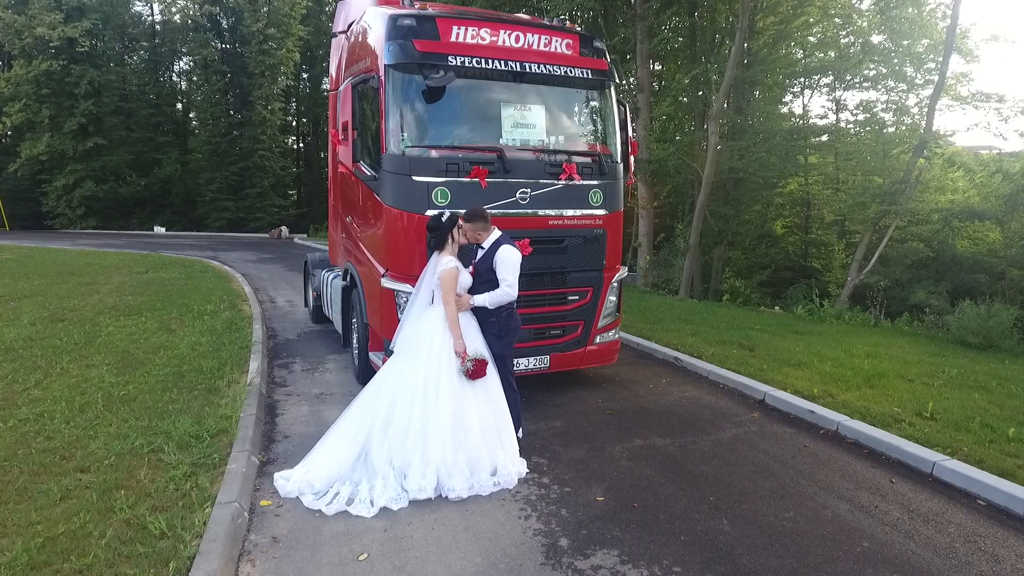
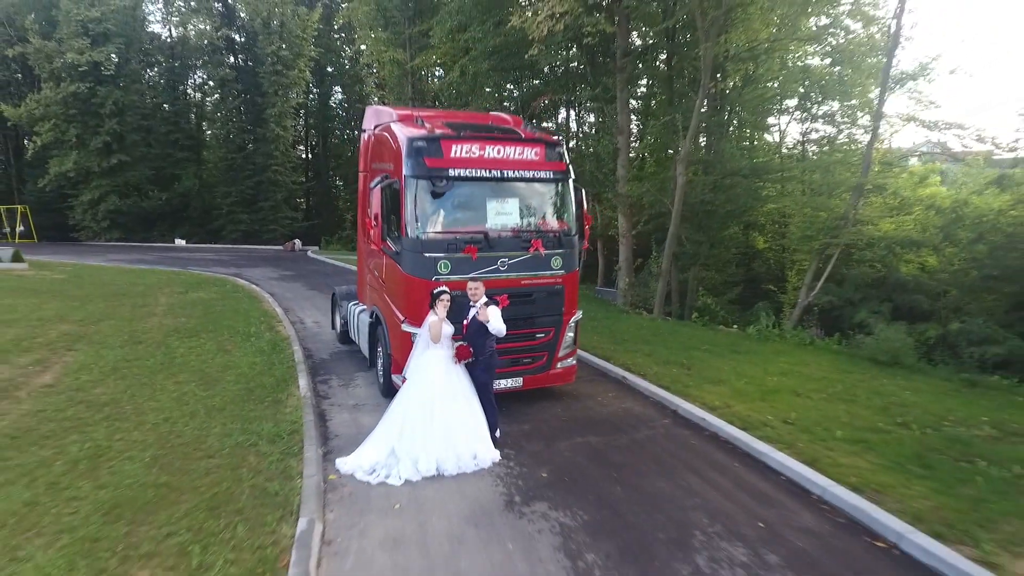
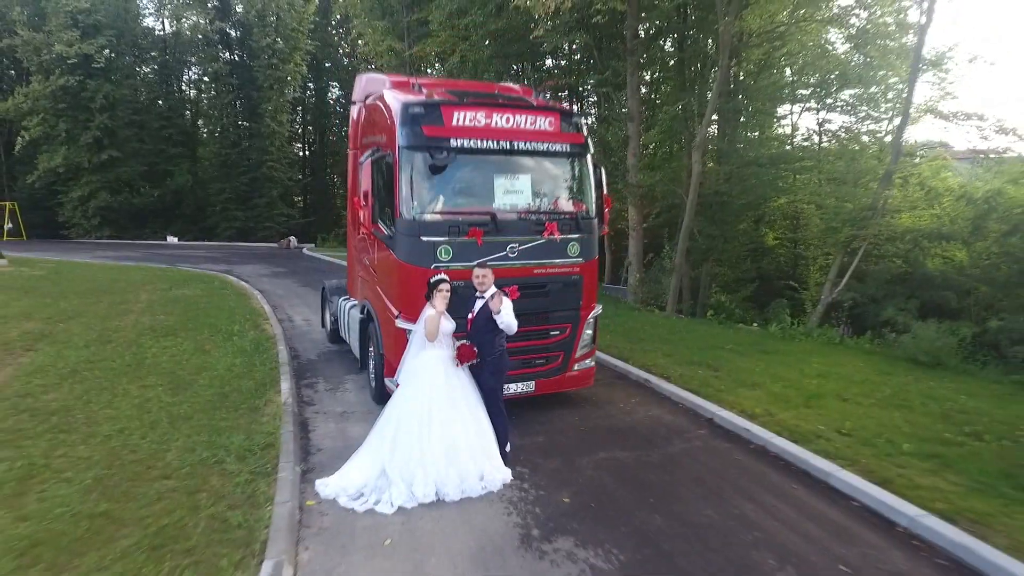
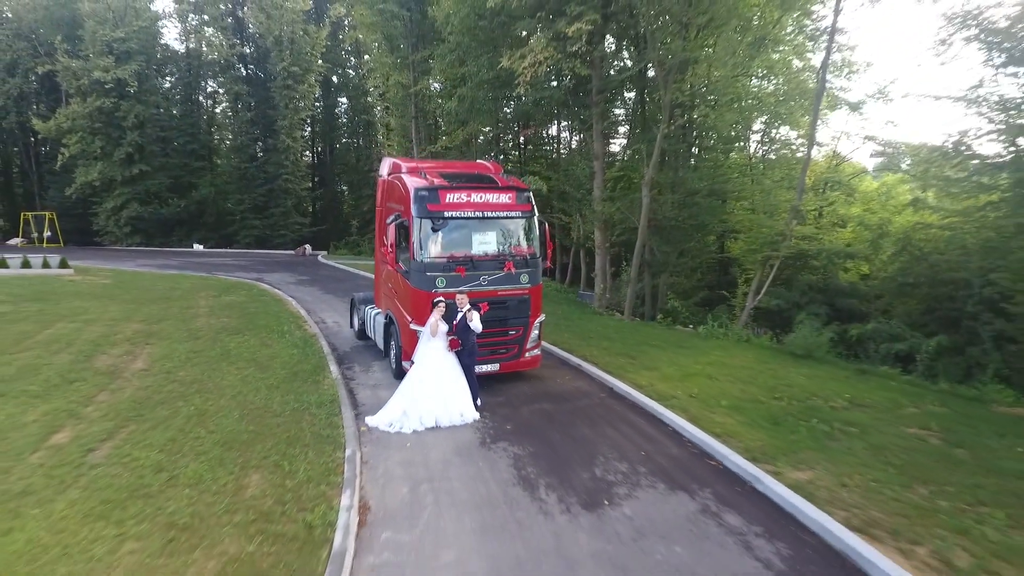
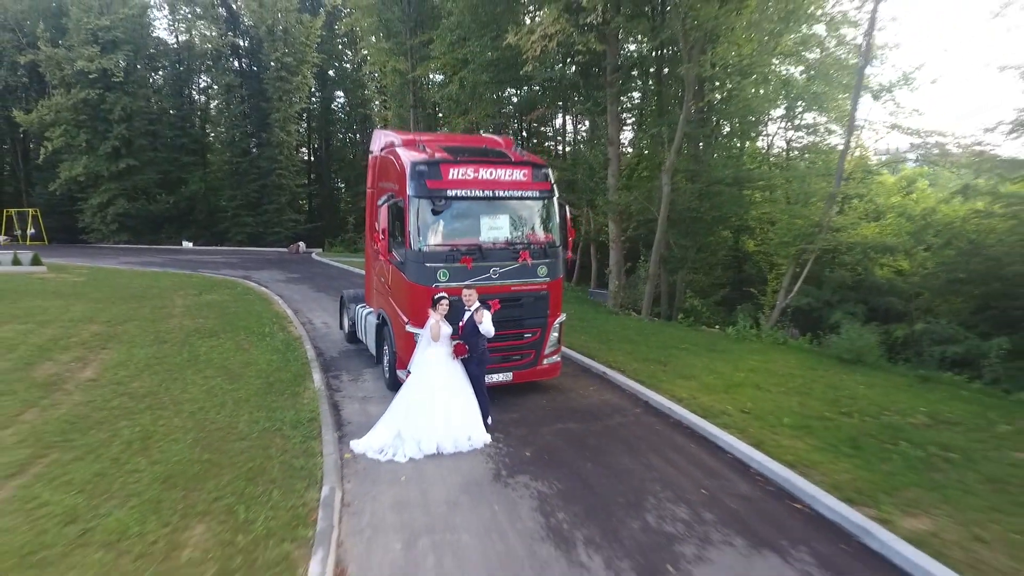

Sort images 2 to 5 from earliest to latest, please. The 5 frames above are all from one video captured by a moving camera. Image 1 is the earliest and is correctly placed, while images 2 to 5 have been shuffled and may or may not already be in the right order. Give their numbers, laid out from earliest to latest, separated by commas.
3, 2, 5, 4
